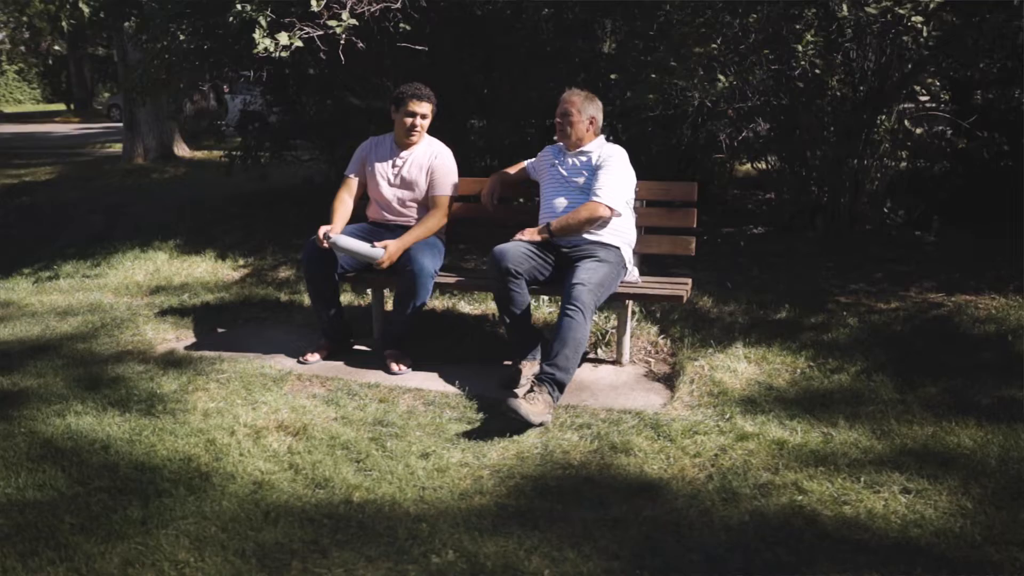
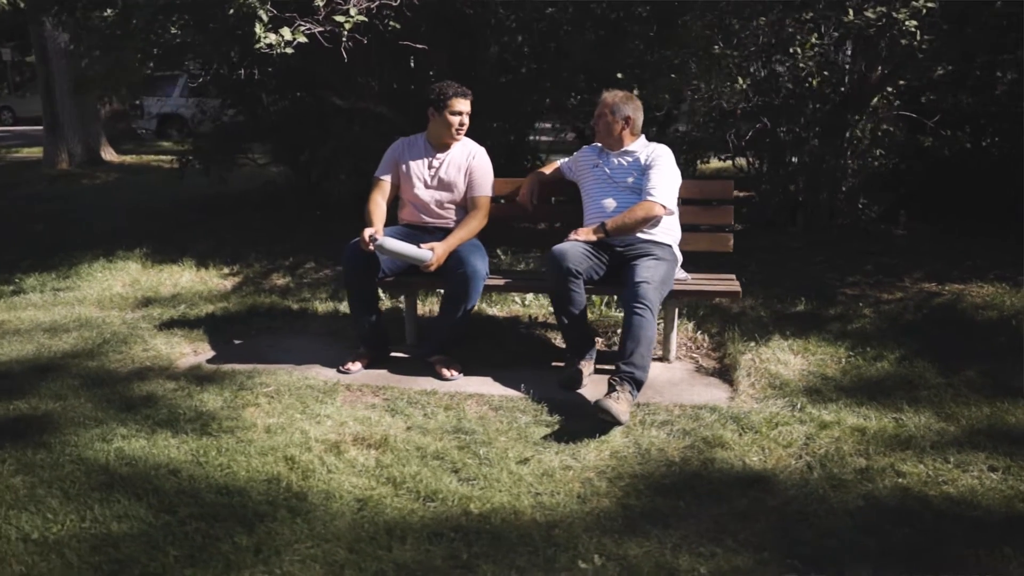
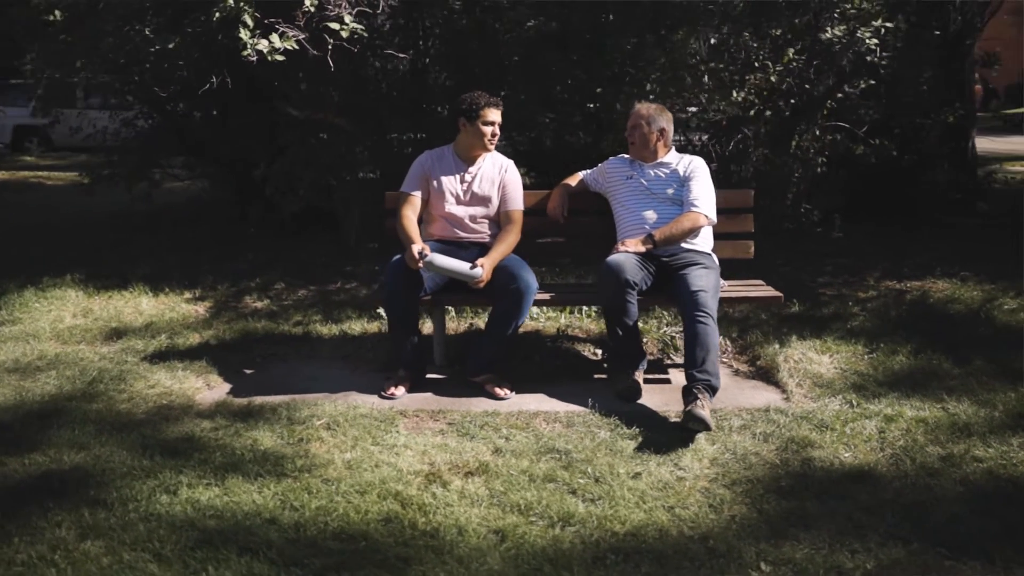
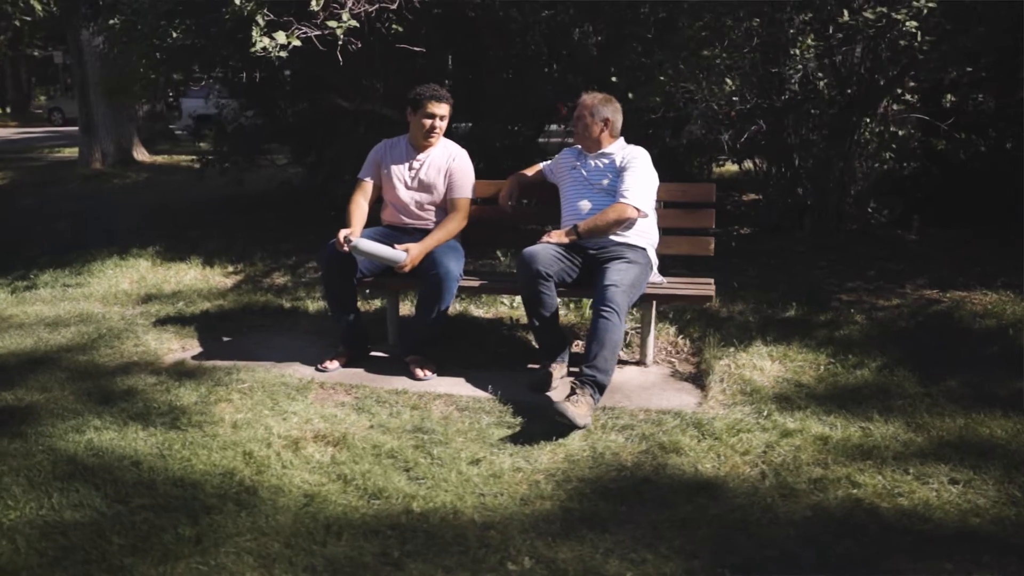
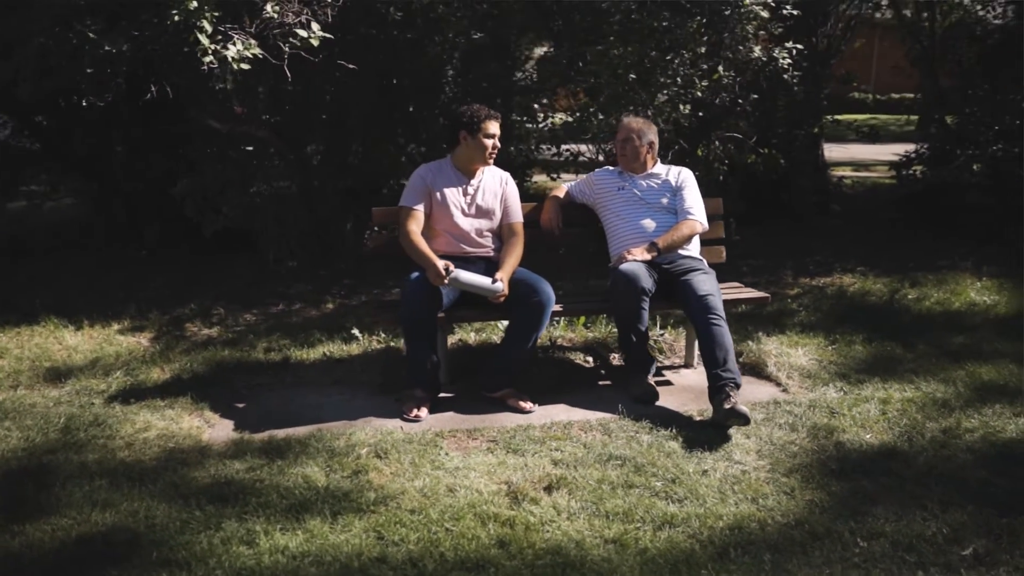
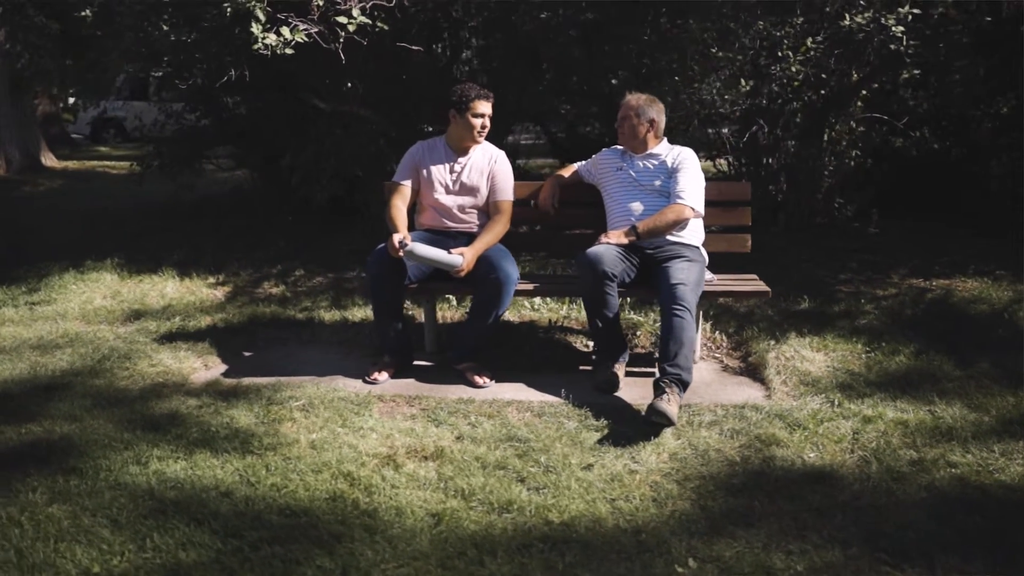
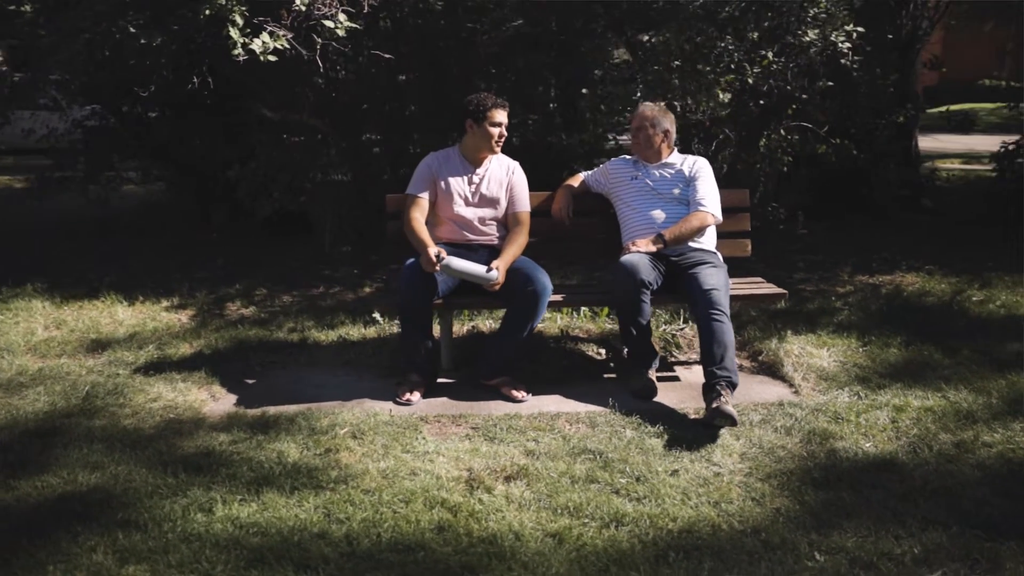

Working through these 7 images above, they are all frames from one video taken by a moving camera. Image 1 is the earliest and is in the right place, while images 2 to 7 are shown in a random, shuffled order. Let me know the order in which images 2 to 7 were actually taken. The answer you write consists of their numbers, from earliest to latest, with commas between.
4, 2, 6, 3, 7, 5
